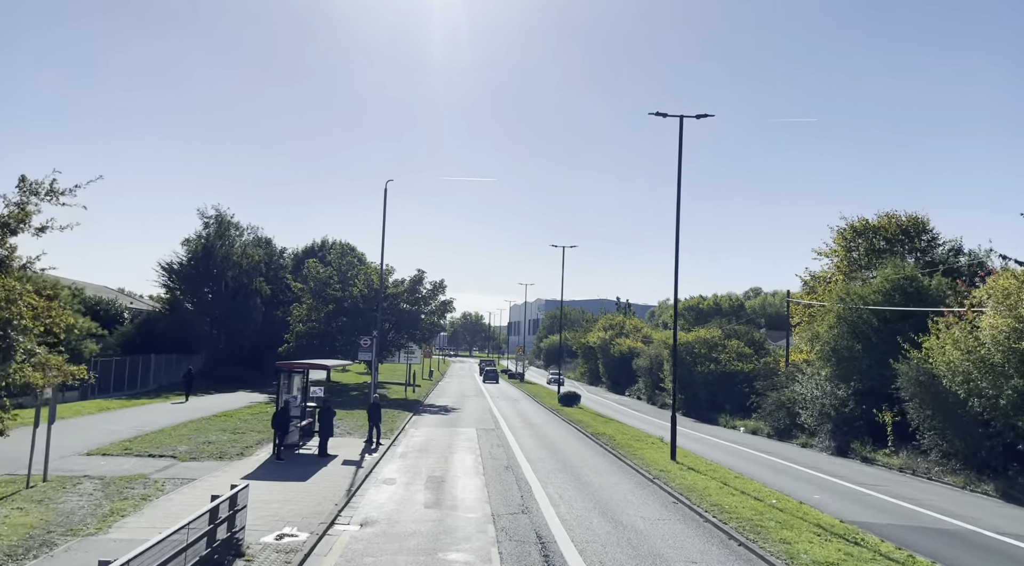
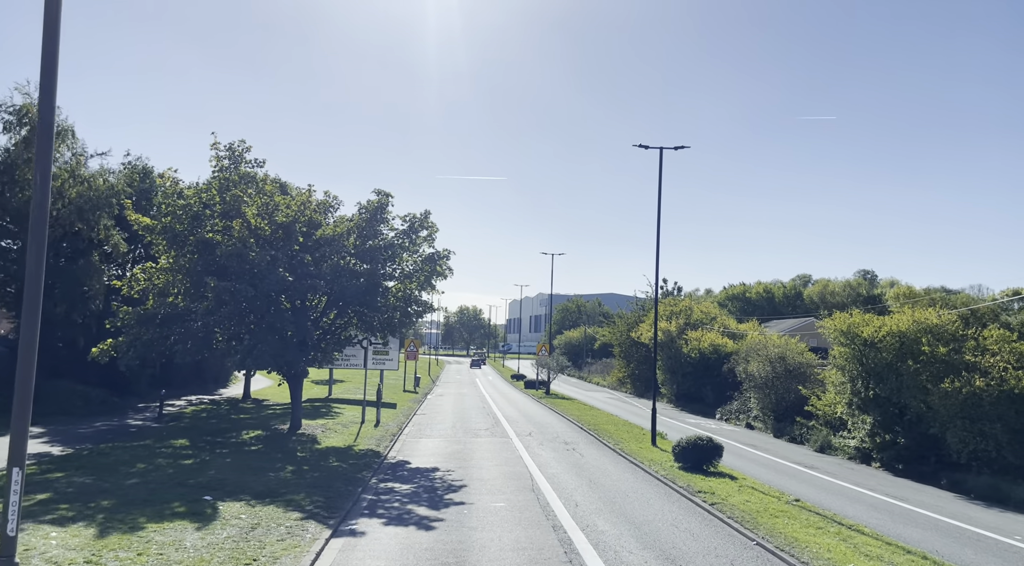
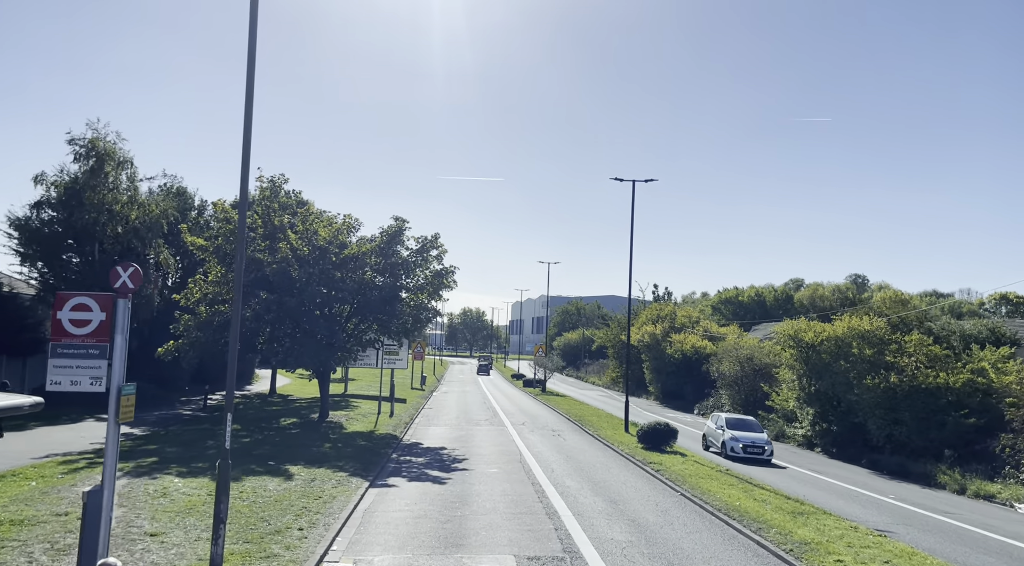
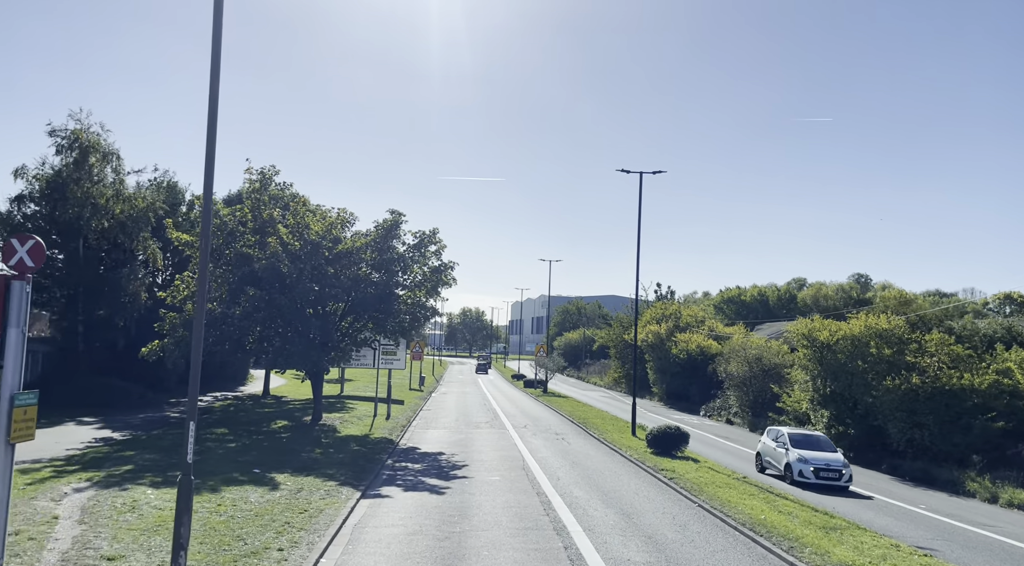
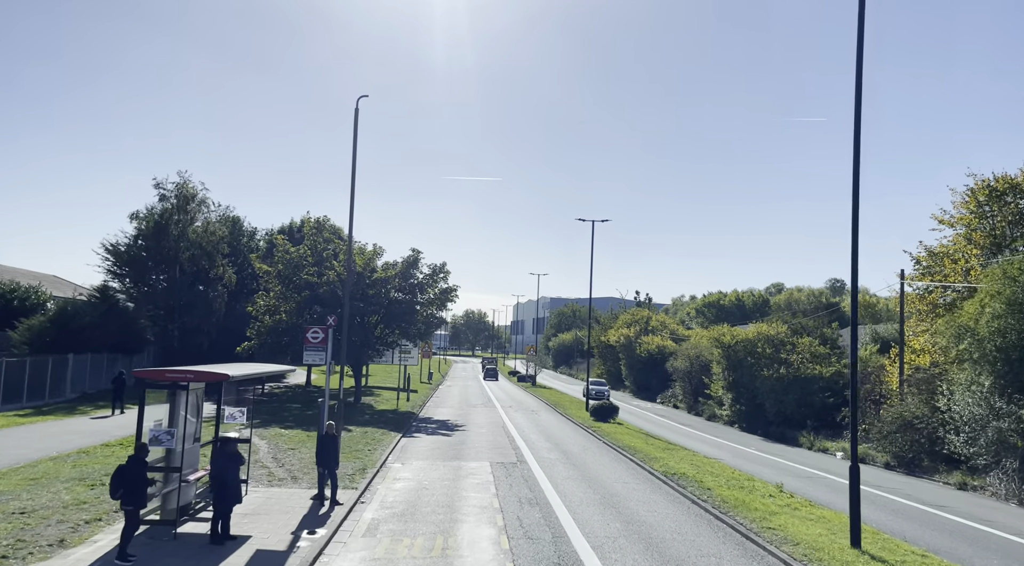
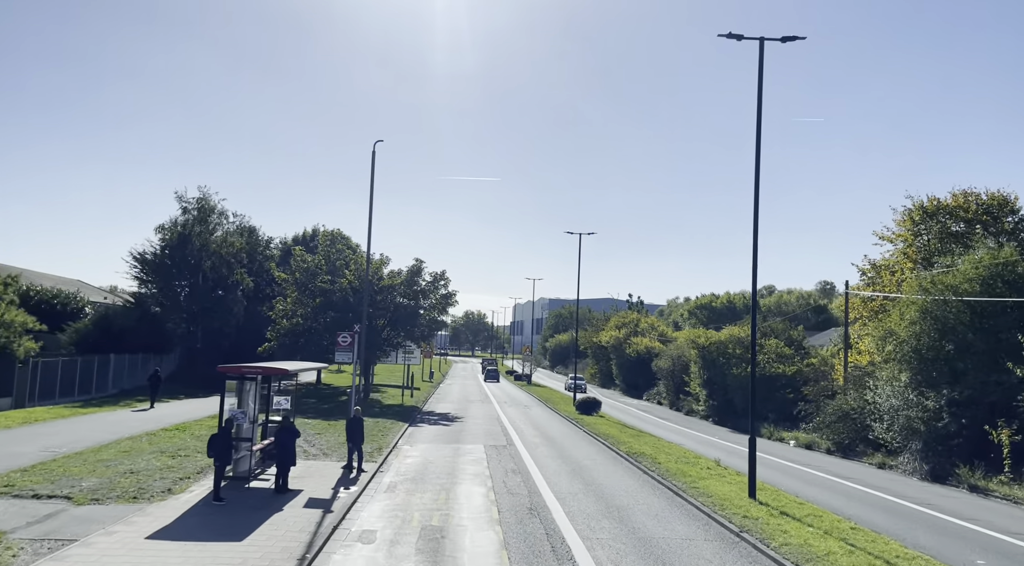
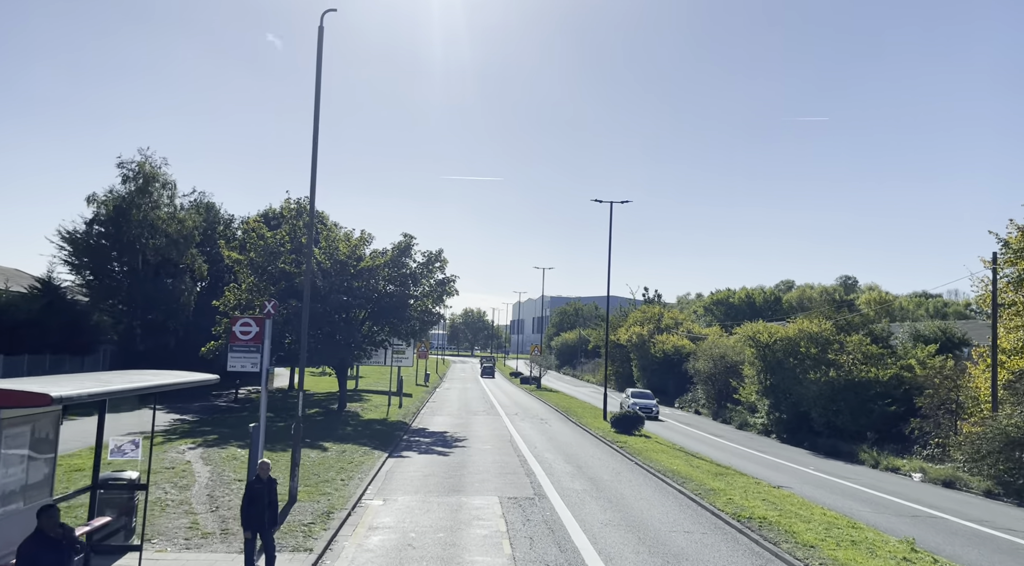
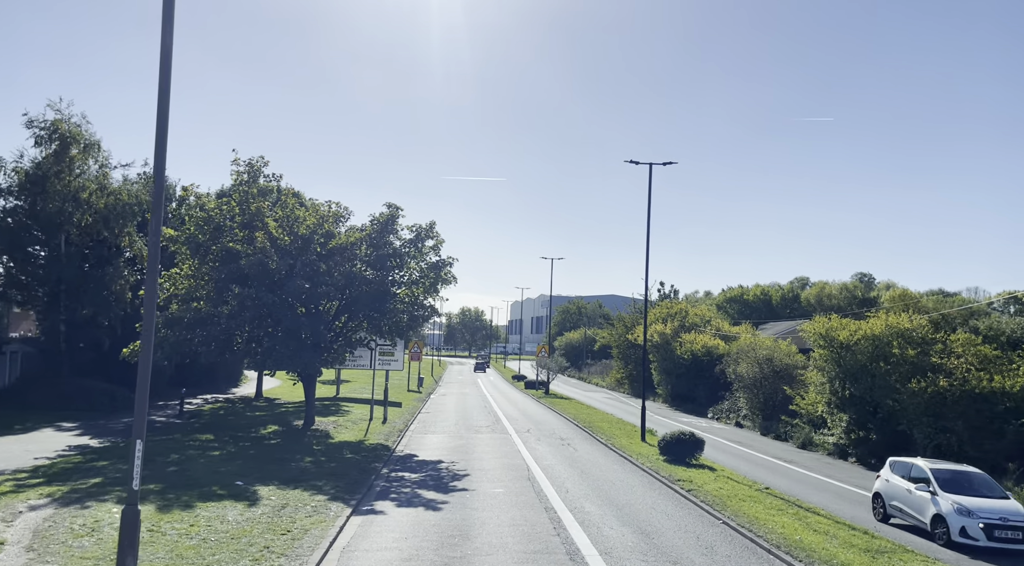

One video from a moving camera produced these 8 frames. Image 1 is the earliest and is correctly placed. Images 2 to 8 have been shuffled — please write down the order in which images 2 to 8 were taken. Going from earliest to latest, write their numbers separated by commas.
6, 5, 7, 3, 4, 8, 2
